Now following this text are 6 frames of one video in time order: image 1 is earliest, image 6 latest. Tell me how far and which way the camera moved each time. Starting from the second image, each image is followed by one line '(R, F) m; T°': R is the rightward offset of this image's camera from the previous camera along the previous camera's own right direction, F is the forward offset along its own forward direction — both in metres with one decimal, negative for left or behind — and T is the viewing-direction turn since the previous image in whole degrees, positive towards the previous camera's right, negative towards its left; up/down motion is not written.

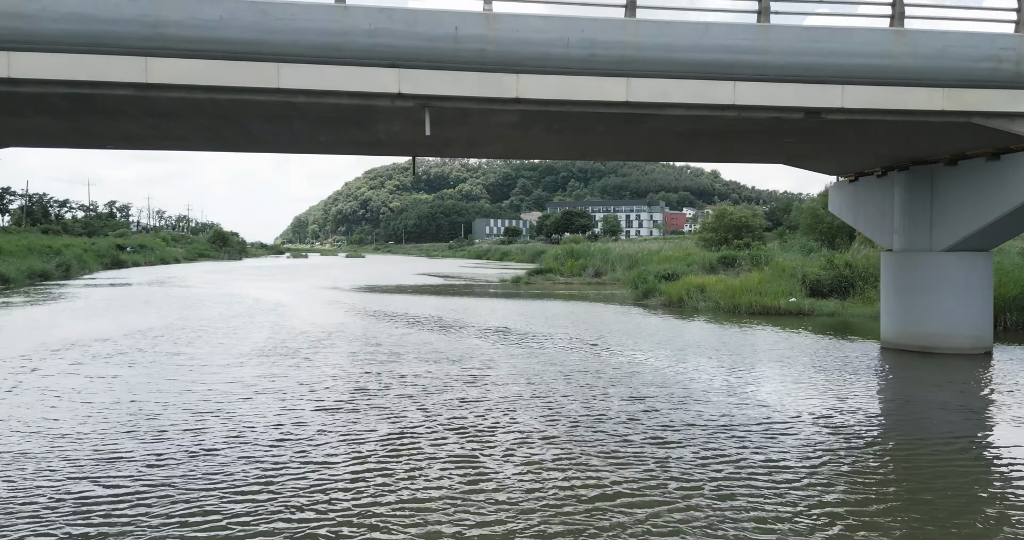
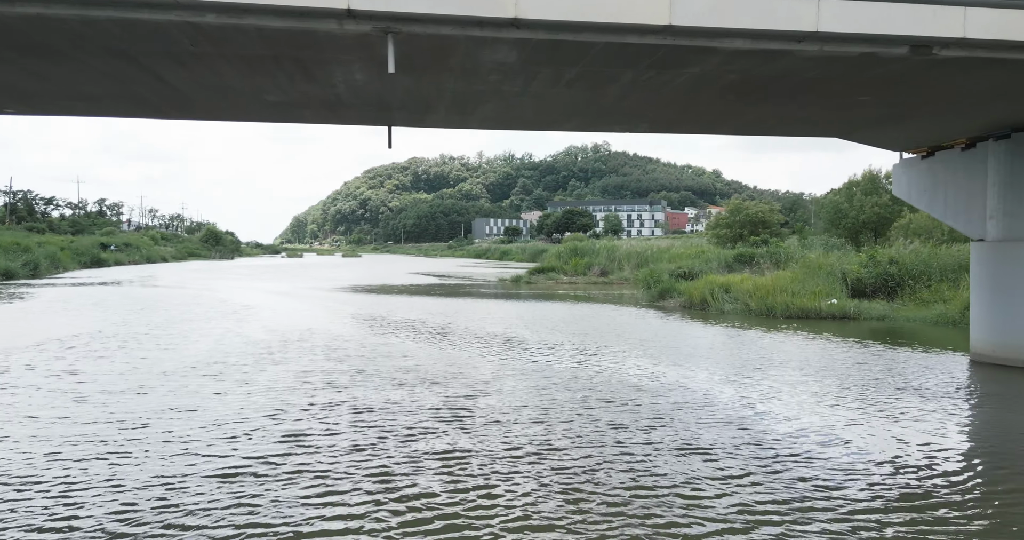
(0.0, +2.6) m; 0°
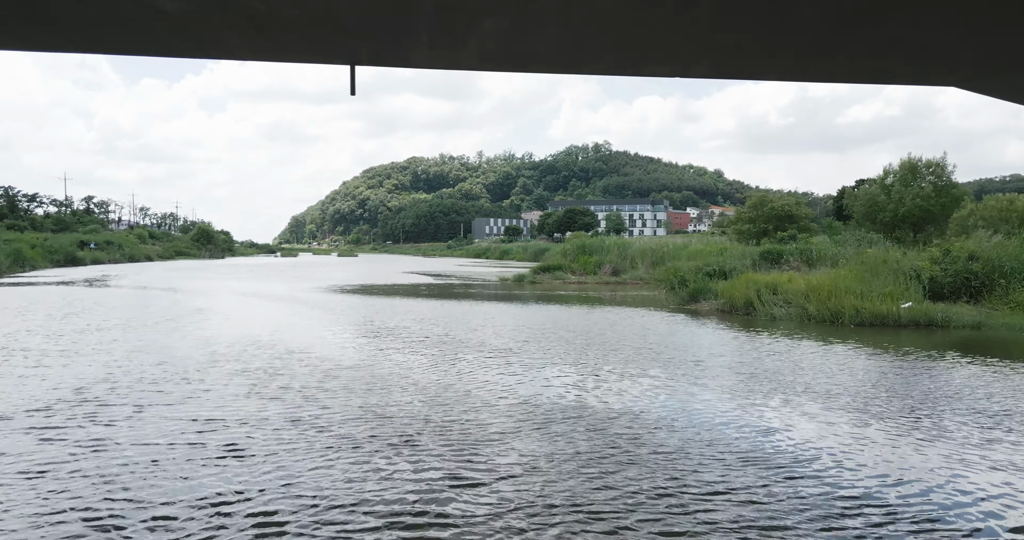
(-0.1, +3.2) m; 0°
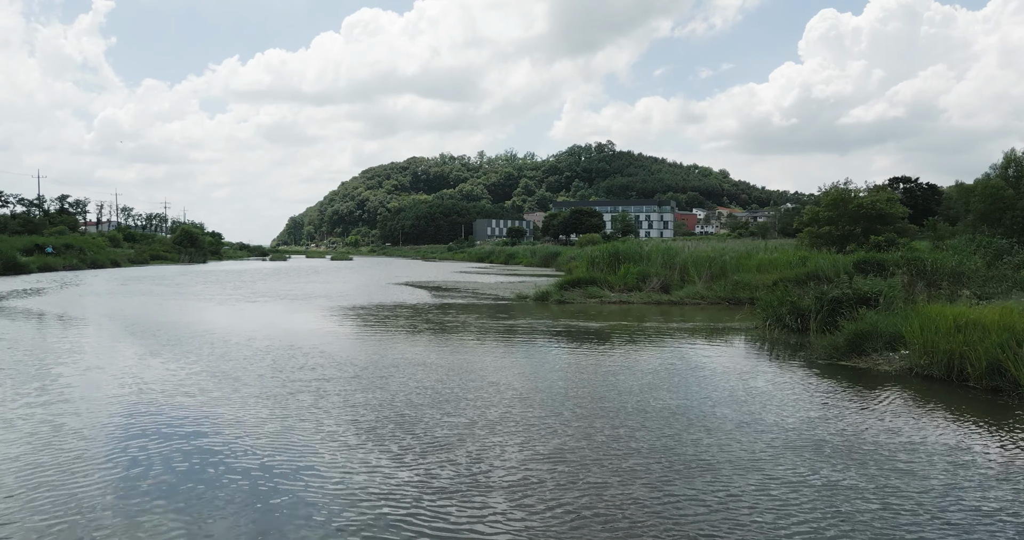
(-0.8, +7.0) m; 0°
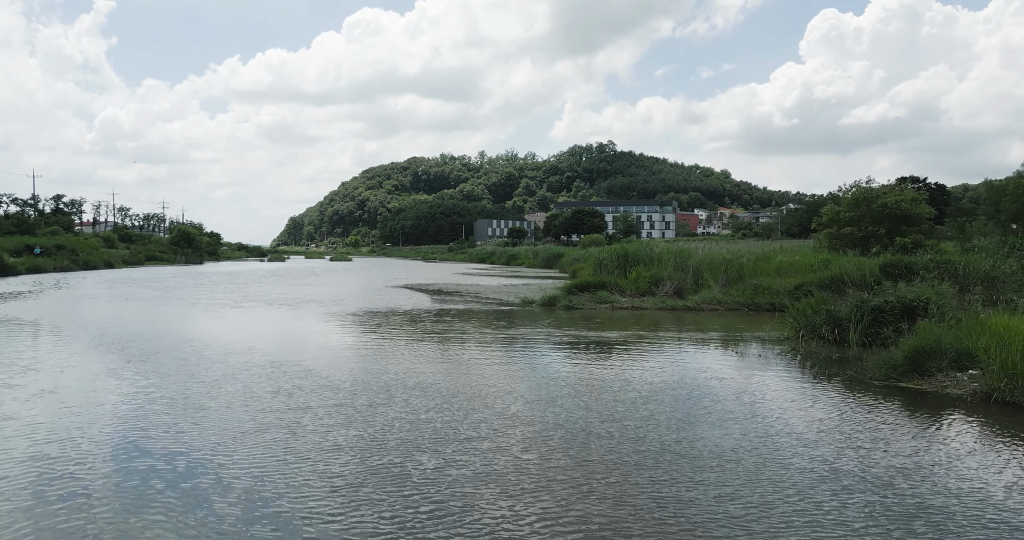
(-0.1, +1.4) m; 0°
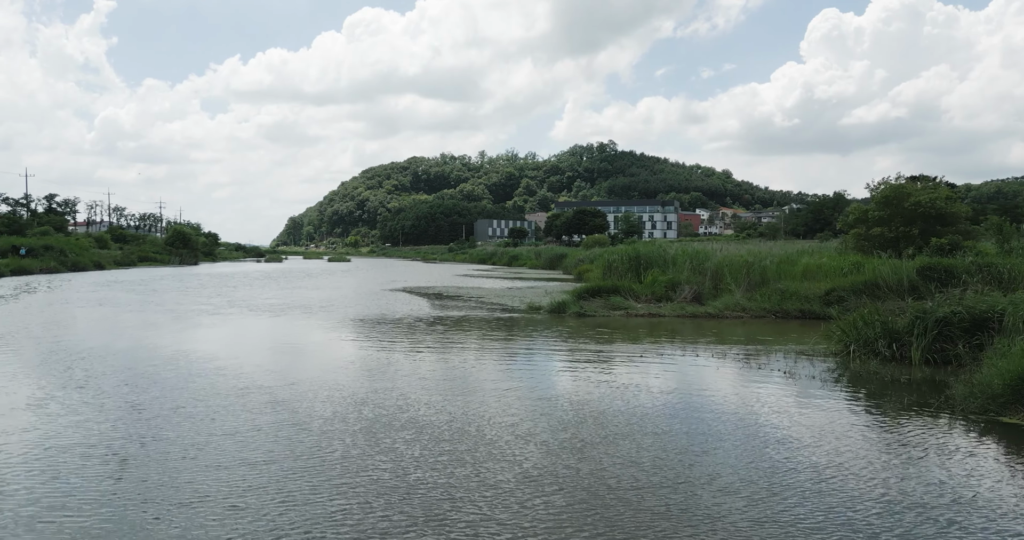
(-0.2, +1.8) m; 0°
